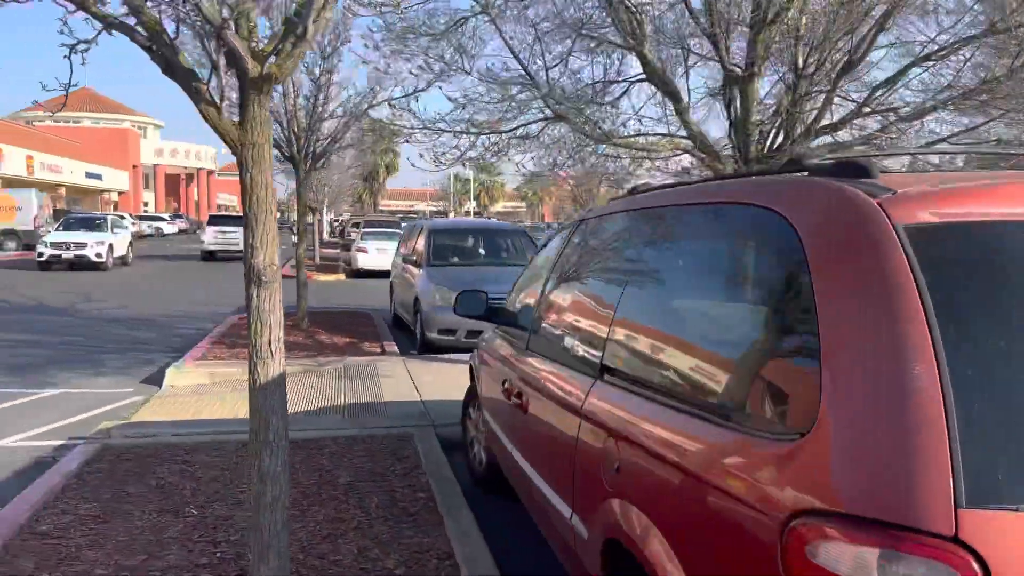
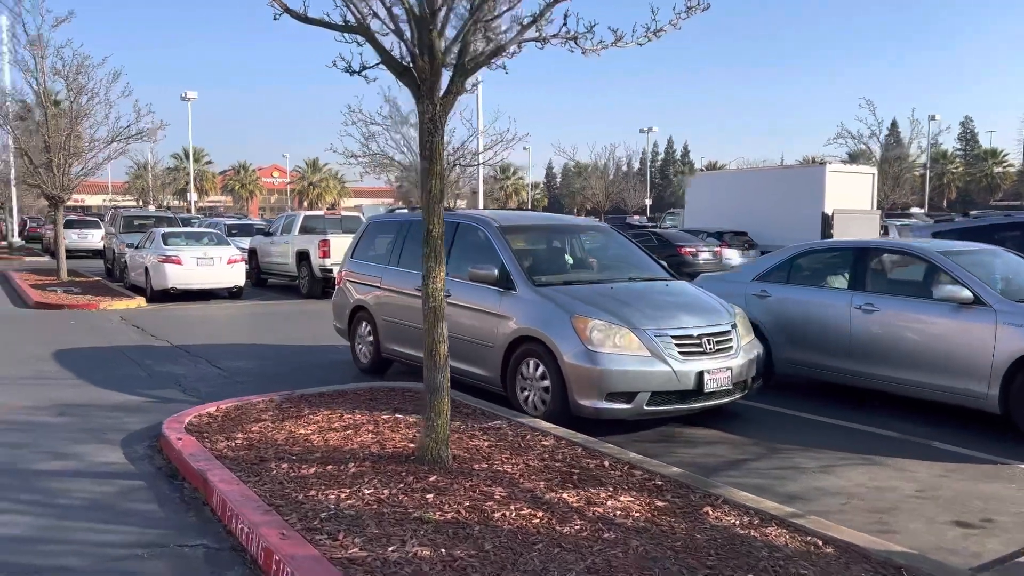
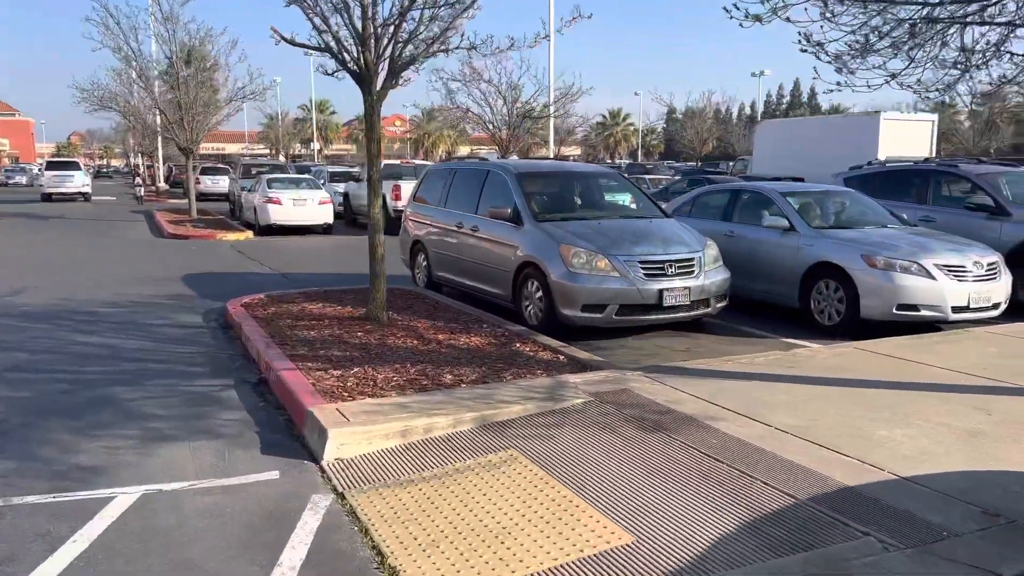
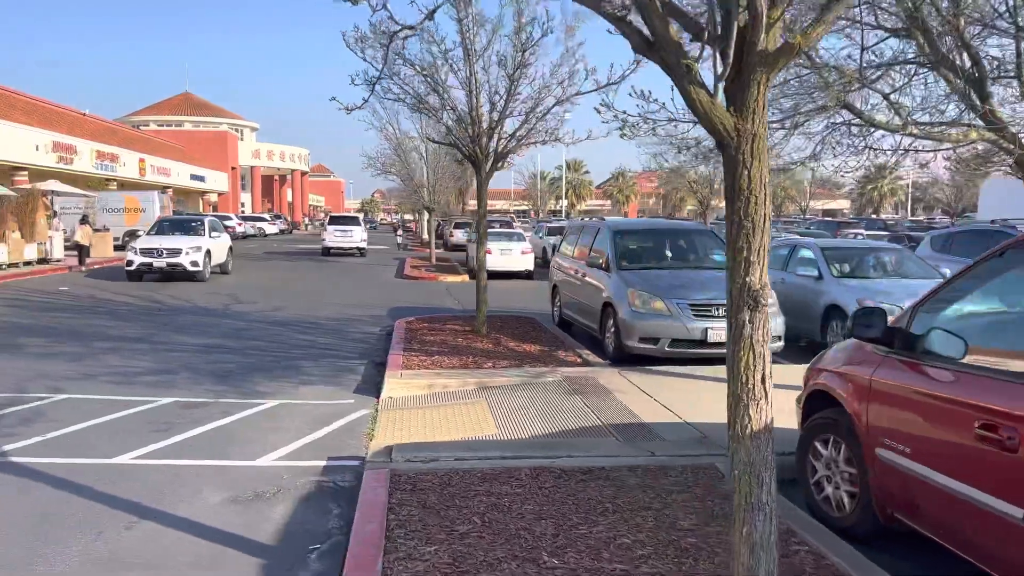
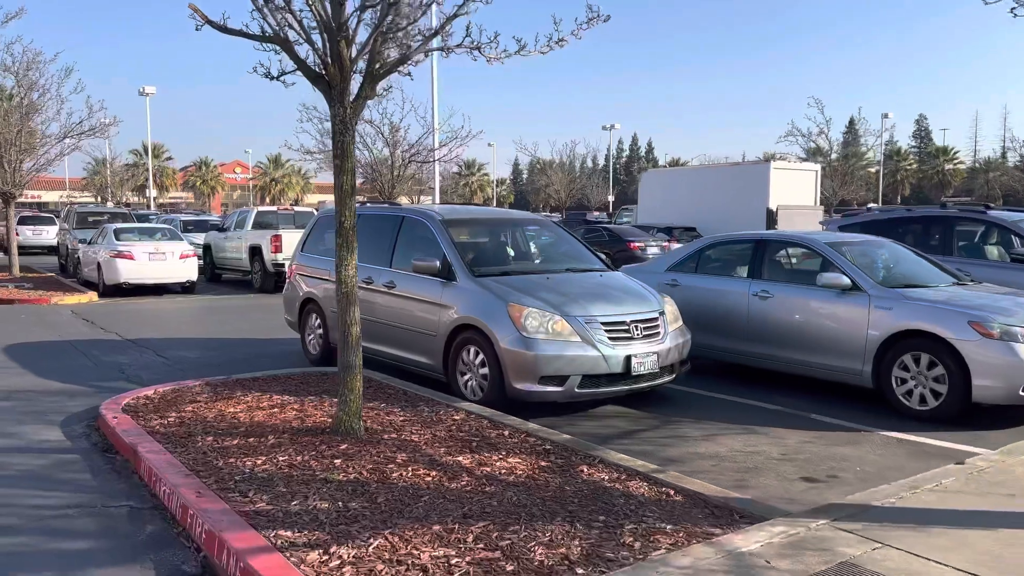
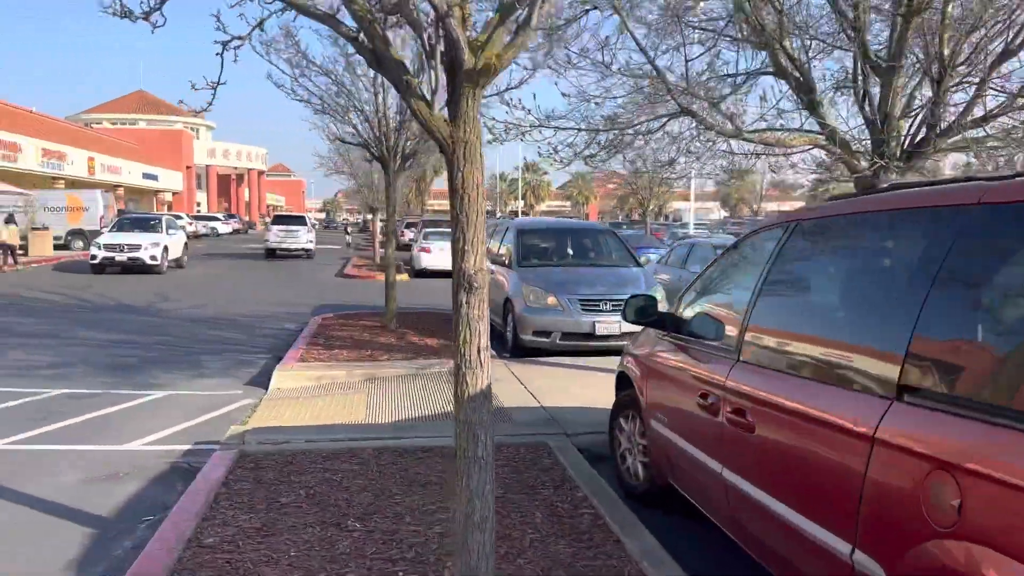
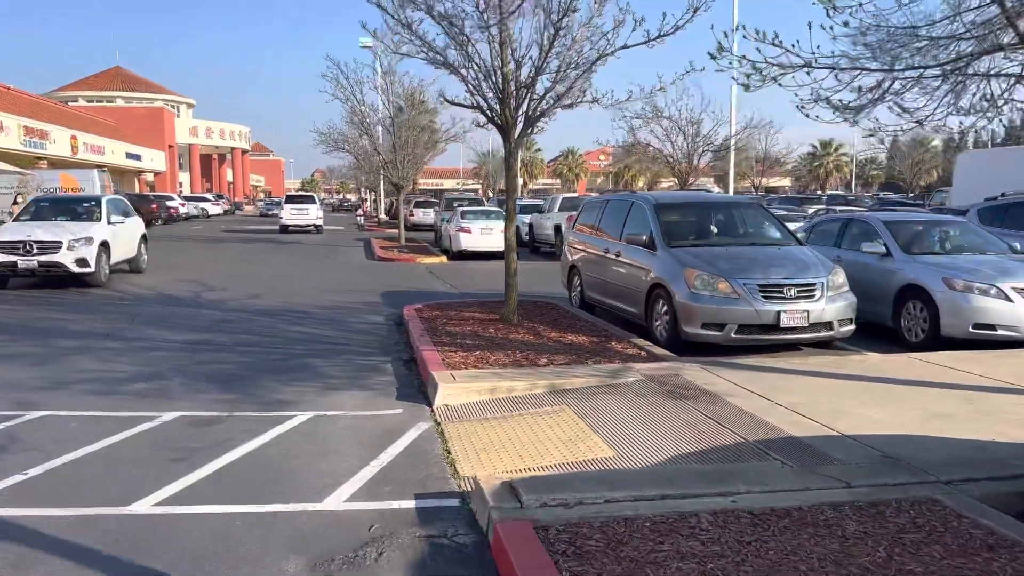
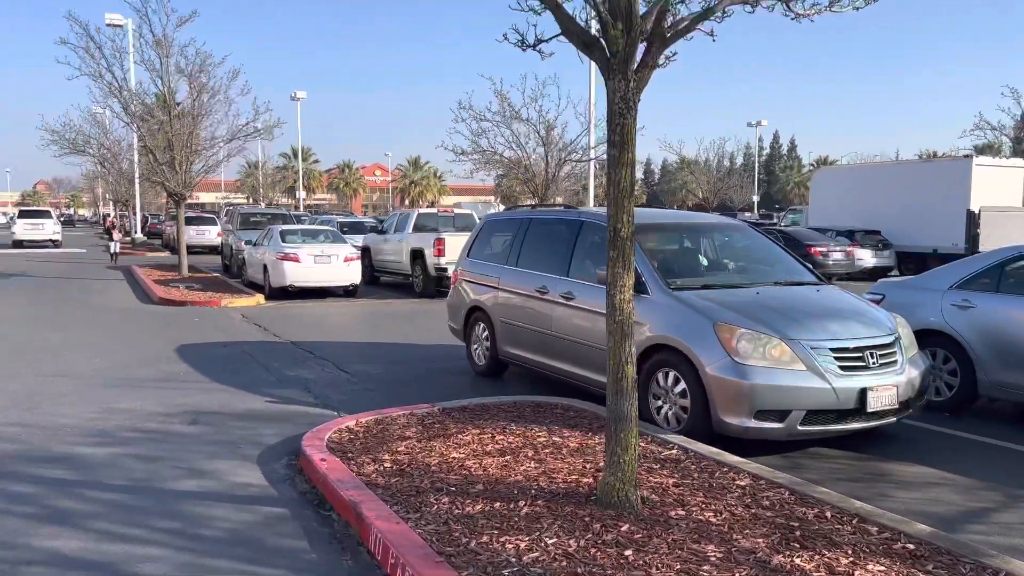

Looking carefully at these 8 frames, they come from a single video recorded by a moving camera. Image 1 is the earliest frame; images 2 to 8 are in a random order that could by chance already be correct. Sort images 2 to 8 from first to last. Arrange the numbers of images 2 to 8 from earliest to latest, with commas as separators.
6, 4, 7, 3, 5, 2, 8
